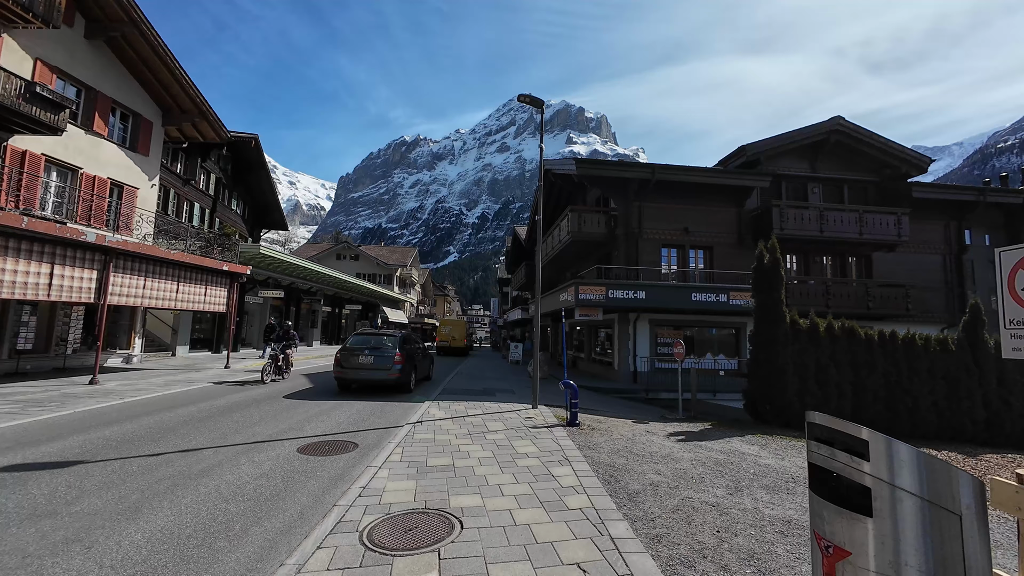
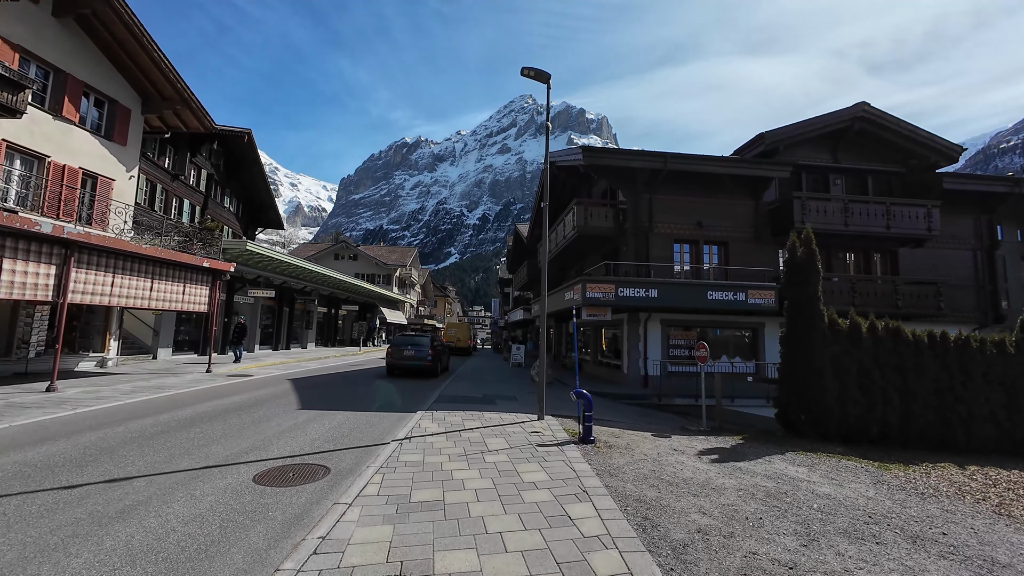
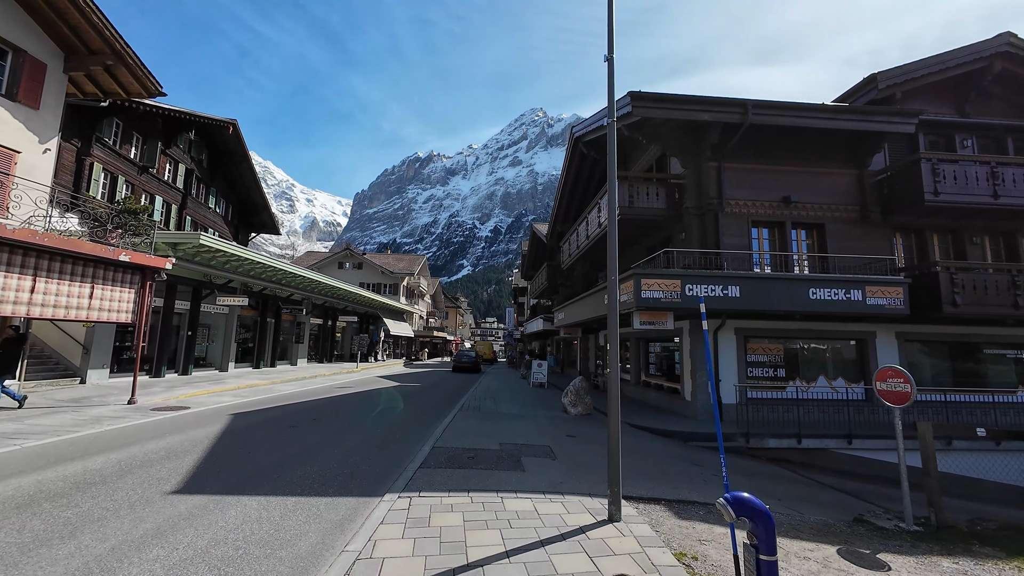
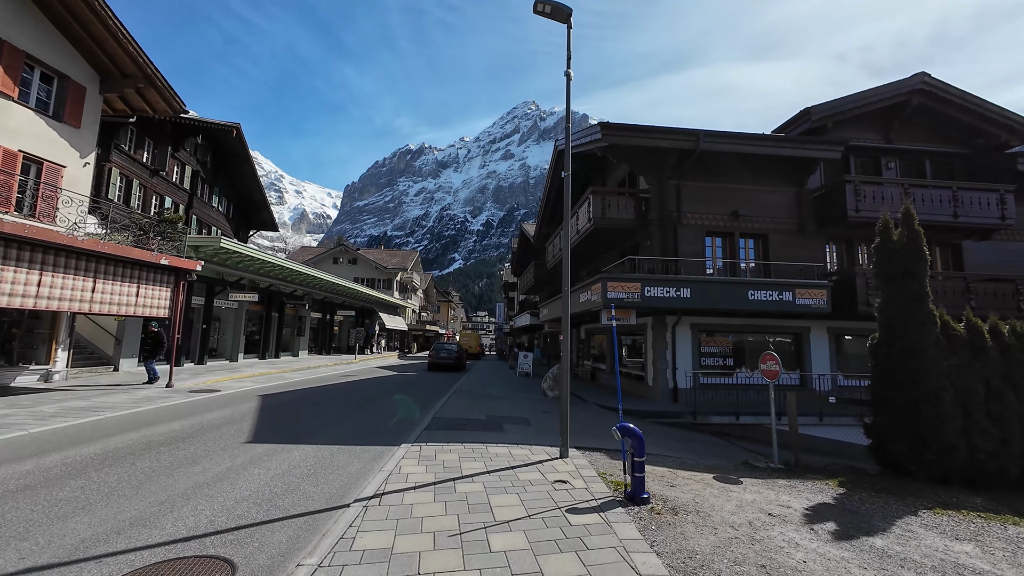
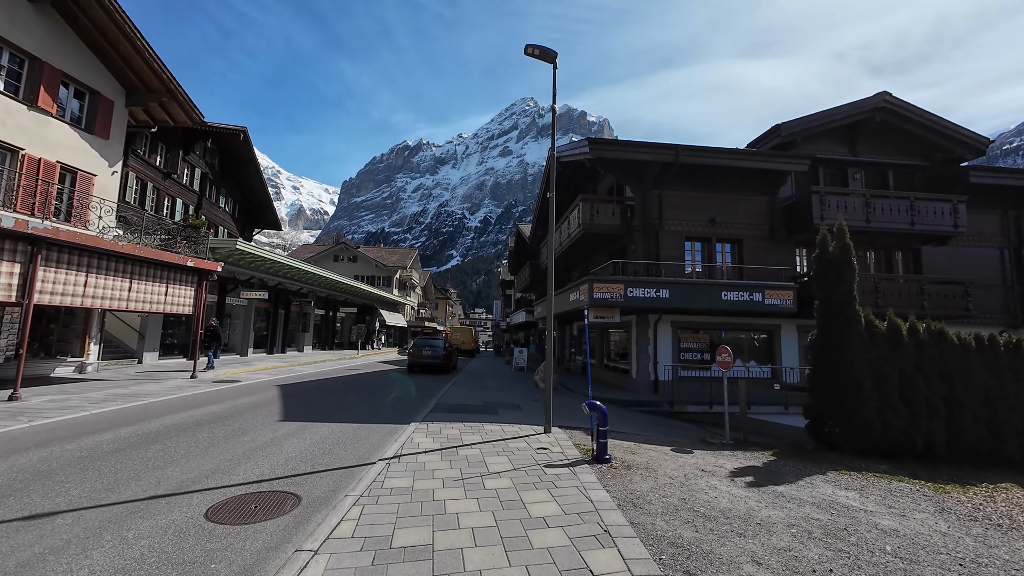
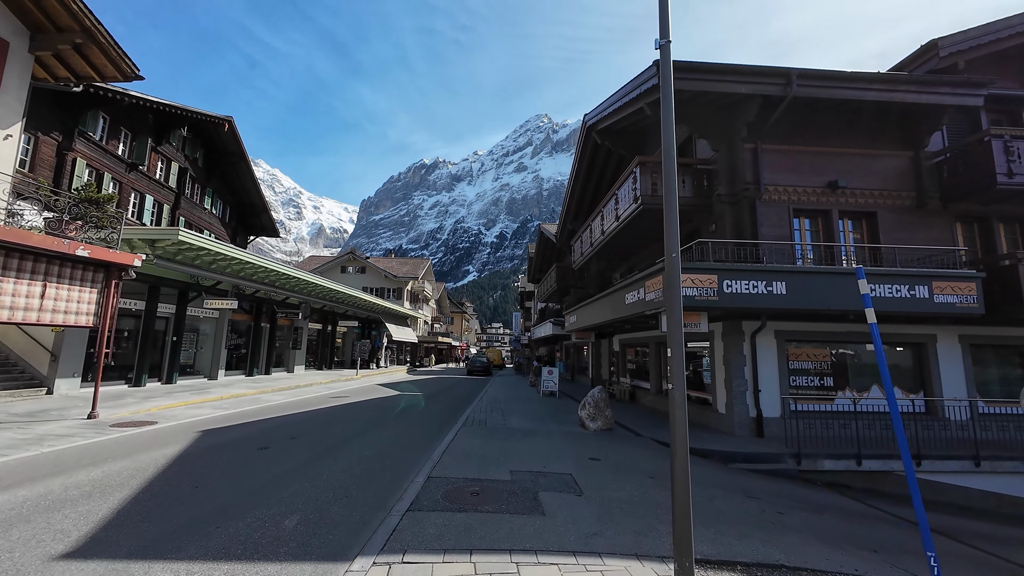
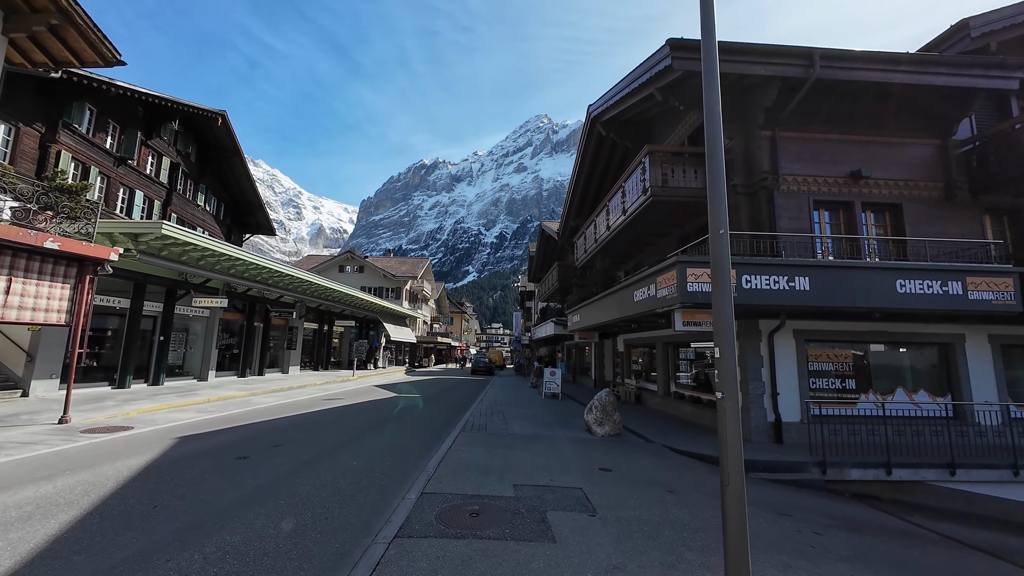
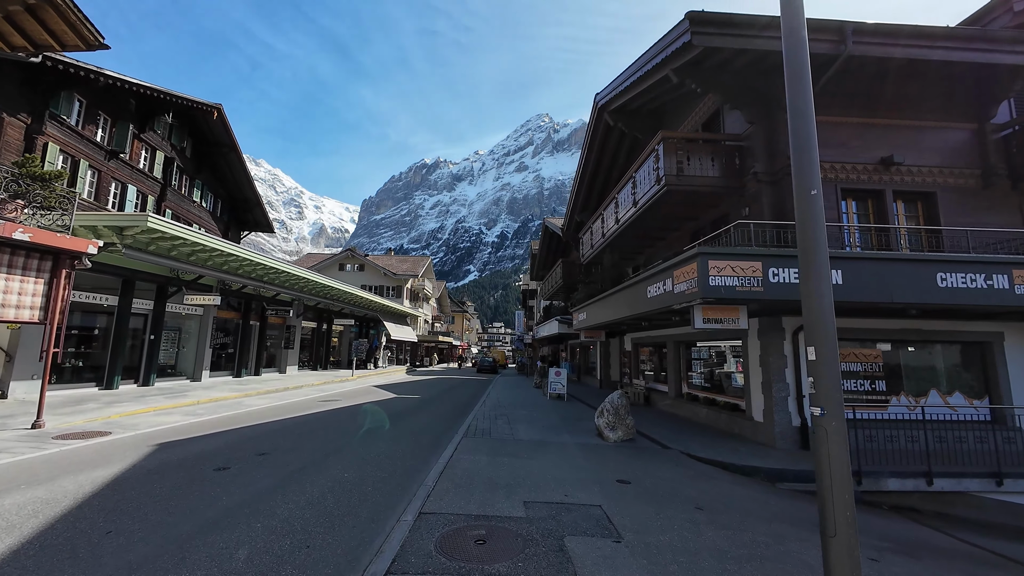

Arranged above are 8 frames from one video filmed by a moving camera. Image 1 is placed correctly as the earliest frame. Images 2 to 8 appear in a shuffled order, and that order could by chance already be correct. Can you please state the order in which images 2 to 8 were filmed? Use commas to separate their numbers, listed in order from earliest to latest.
2, 5, 4, 3, 6, 7, 8
